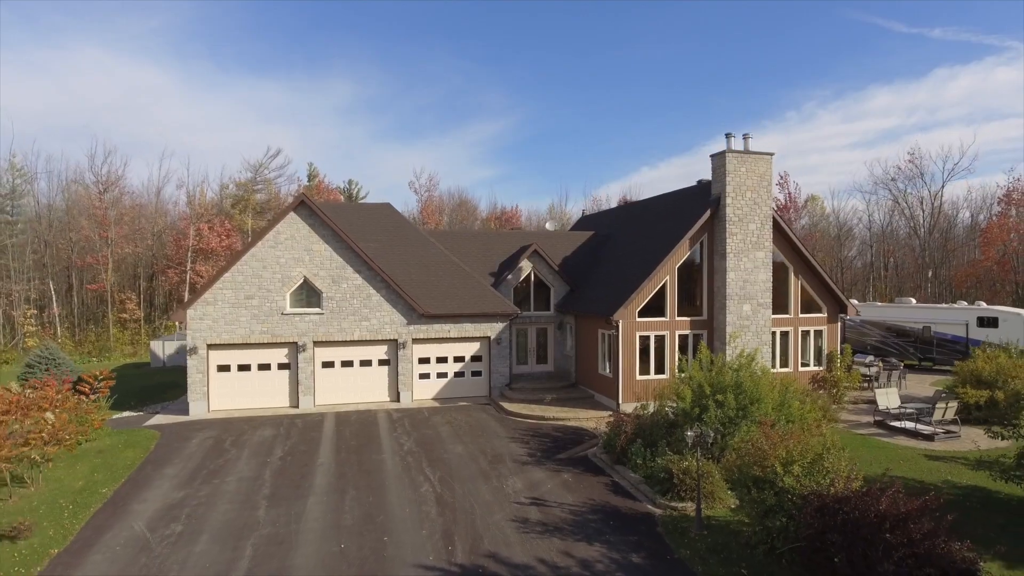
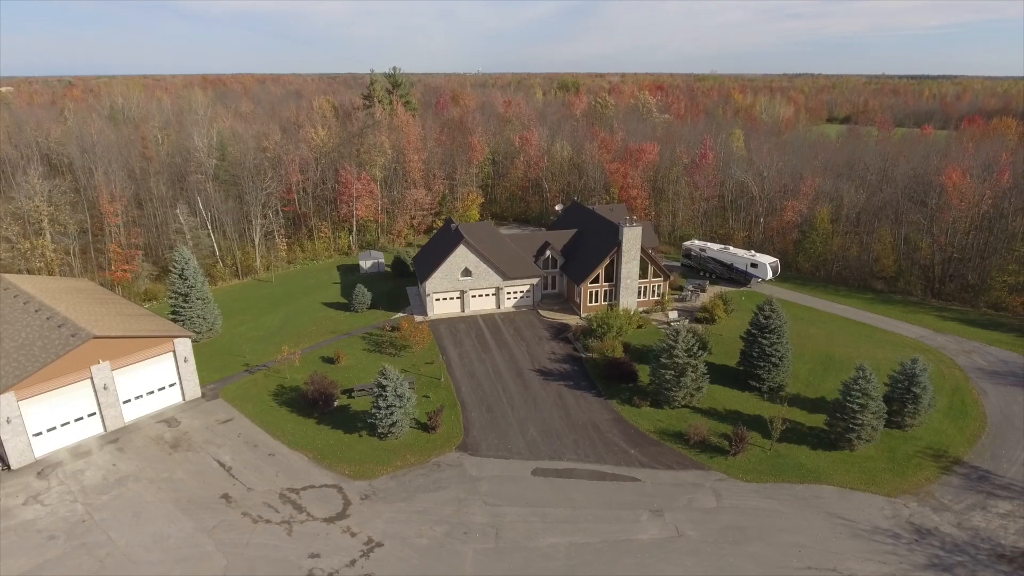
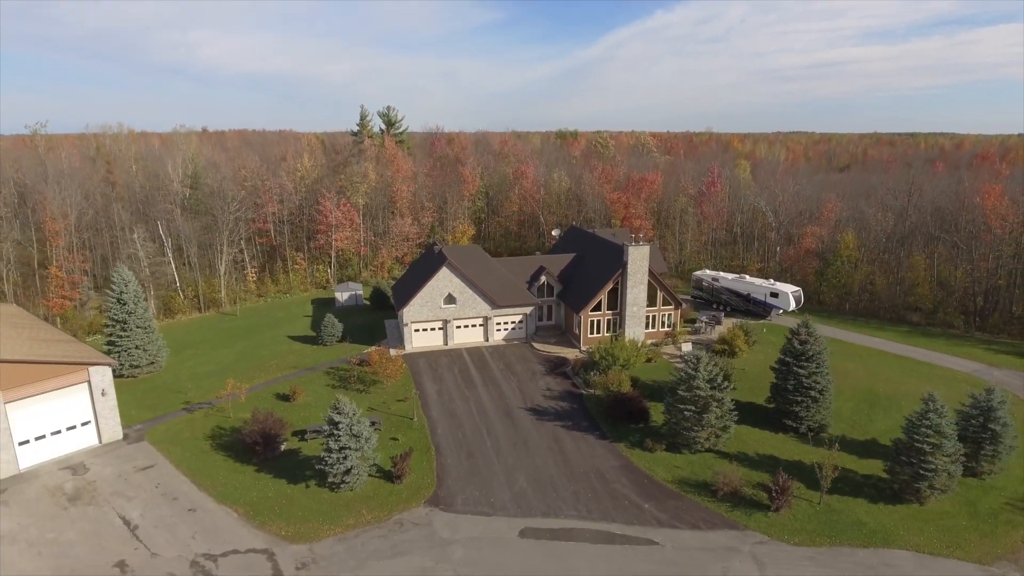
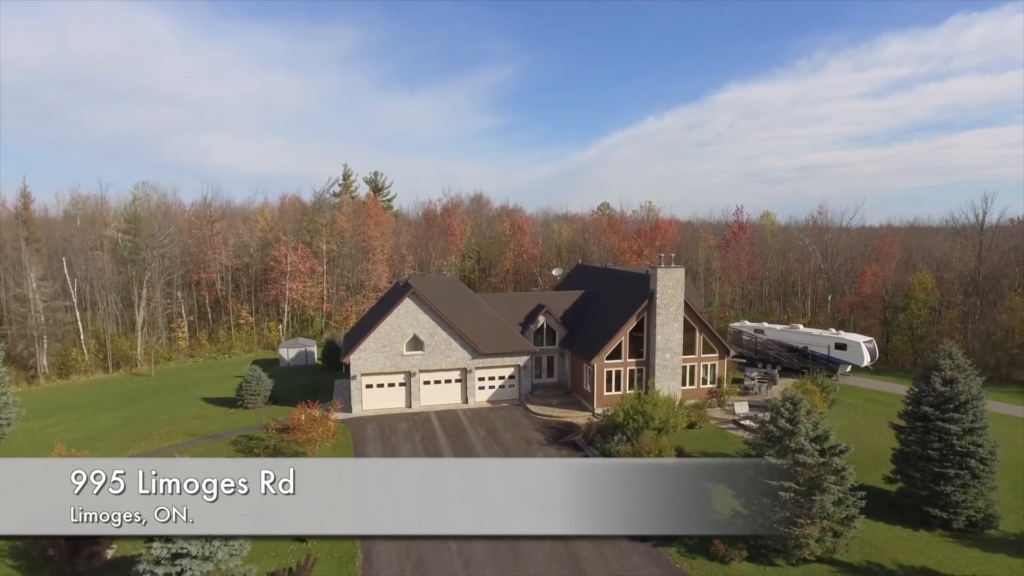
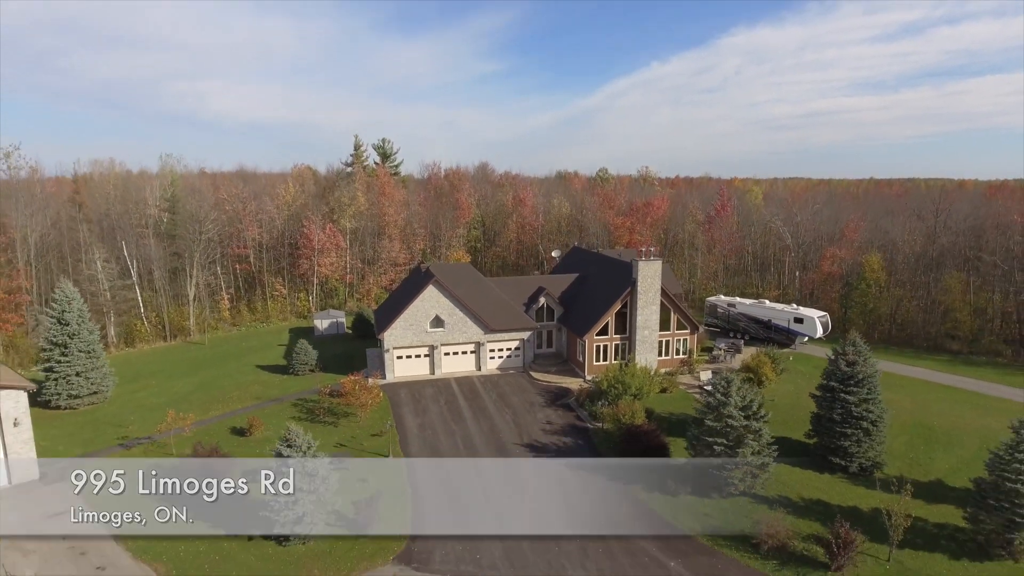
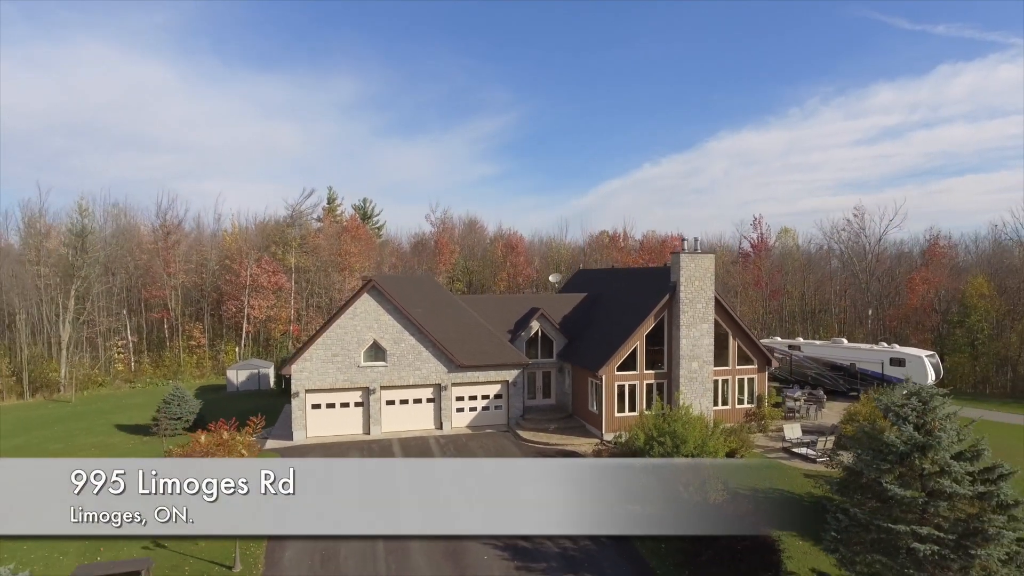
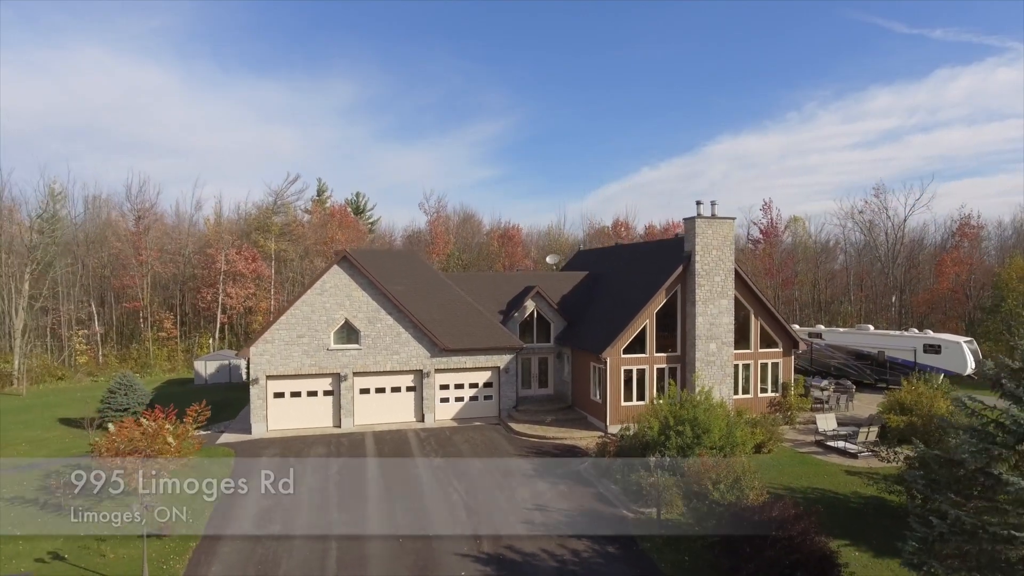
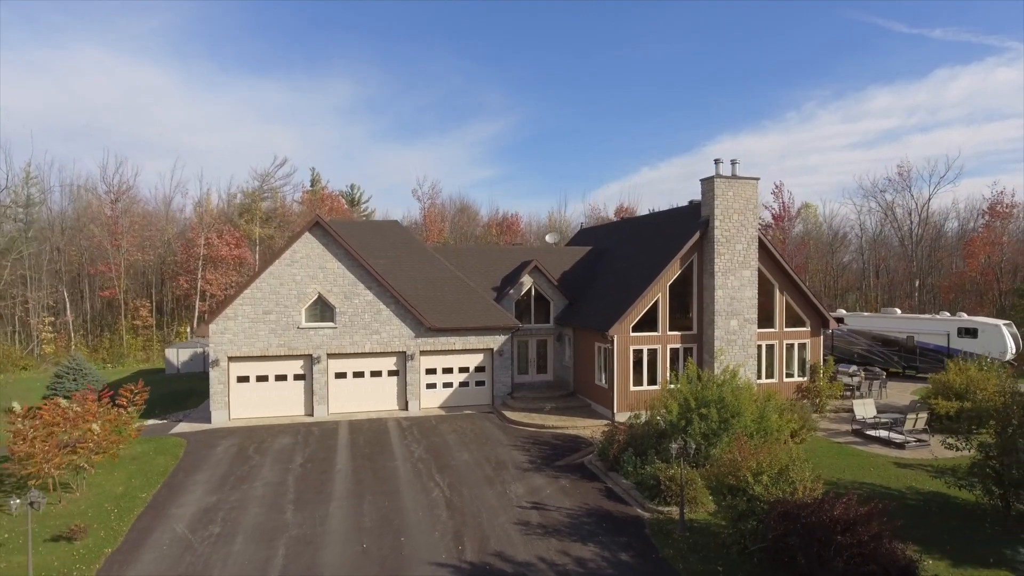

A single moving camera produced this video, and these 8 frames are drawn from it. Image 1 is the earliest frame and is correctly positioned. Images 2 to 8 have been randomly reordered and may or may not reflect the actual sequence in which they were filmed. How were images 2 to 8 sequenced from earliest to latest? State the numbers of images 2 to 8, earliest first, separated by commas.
8, 7, 6, 4, 5, 3, 2
